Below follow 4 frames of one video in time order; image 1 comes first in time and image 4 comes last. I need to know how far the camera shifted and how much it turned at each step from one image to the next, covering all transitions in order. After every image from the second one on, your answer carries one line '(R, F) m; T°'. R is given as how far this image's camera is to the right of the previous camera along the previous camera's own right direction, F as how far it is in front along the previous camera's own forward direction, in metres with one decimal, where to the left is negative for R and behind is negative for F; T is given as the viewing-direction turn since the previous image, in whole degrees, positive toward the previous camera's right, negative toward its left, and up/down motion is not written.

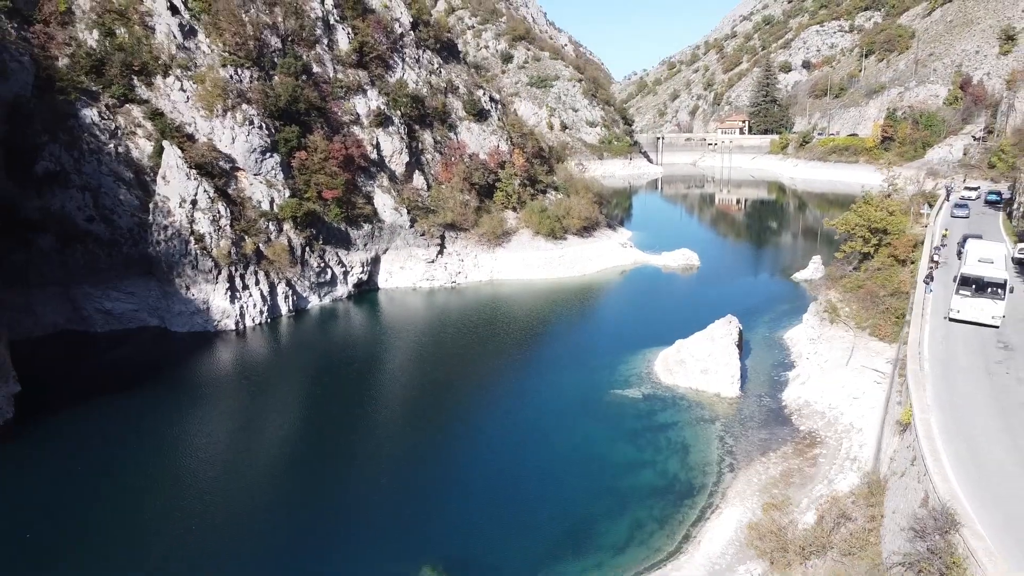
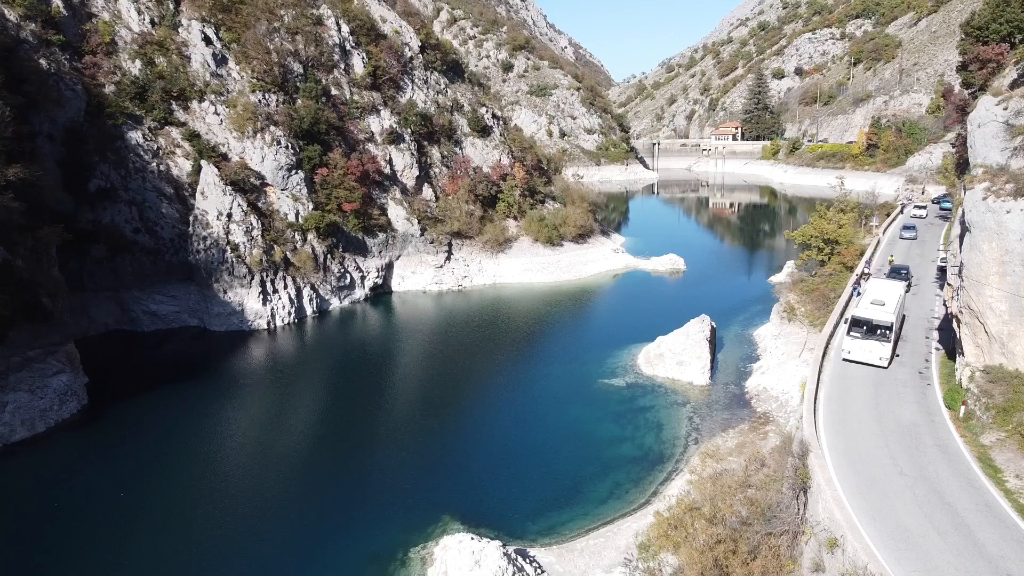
(0.0, -3.6) m; 0°
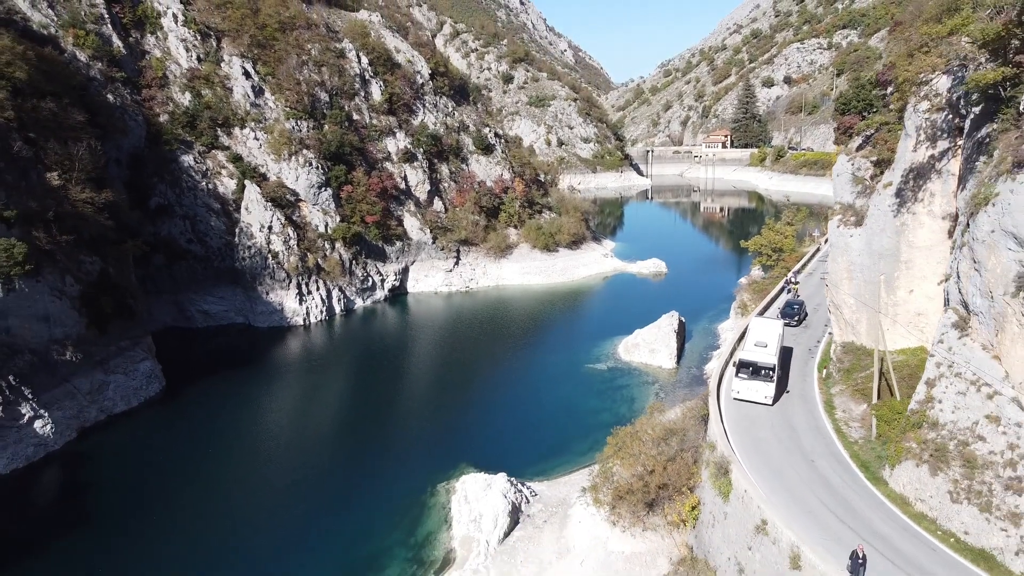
(0.0, -5.6) m; 0°
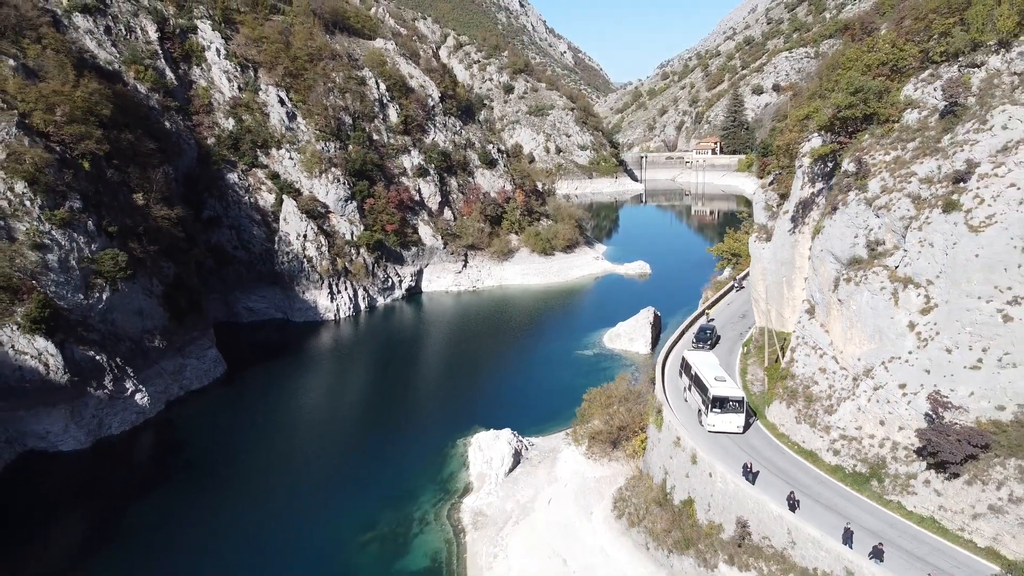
(-0.1, -6.4) m; 0°
